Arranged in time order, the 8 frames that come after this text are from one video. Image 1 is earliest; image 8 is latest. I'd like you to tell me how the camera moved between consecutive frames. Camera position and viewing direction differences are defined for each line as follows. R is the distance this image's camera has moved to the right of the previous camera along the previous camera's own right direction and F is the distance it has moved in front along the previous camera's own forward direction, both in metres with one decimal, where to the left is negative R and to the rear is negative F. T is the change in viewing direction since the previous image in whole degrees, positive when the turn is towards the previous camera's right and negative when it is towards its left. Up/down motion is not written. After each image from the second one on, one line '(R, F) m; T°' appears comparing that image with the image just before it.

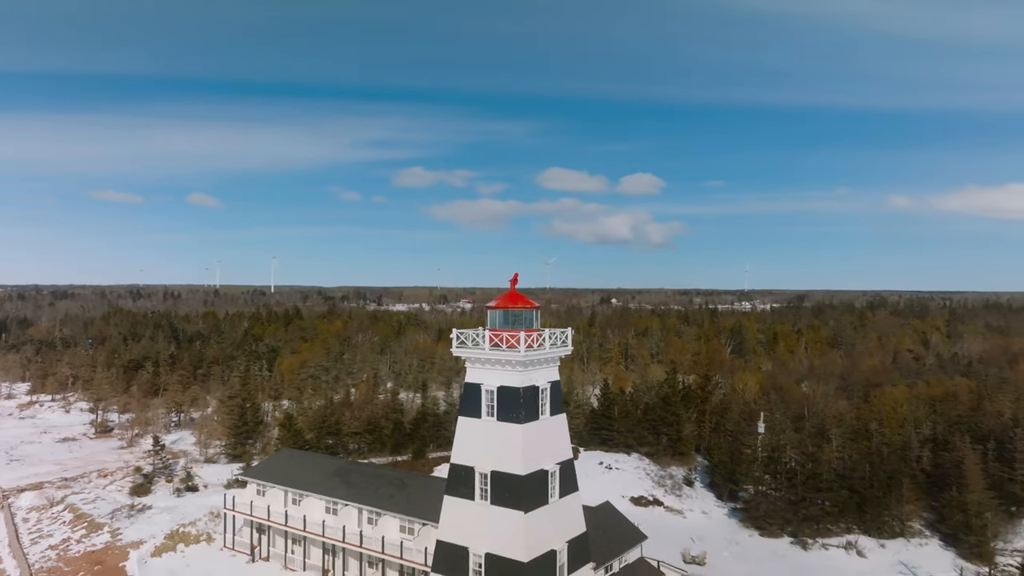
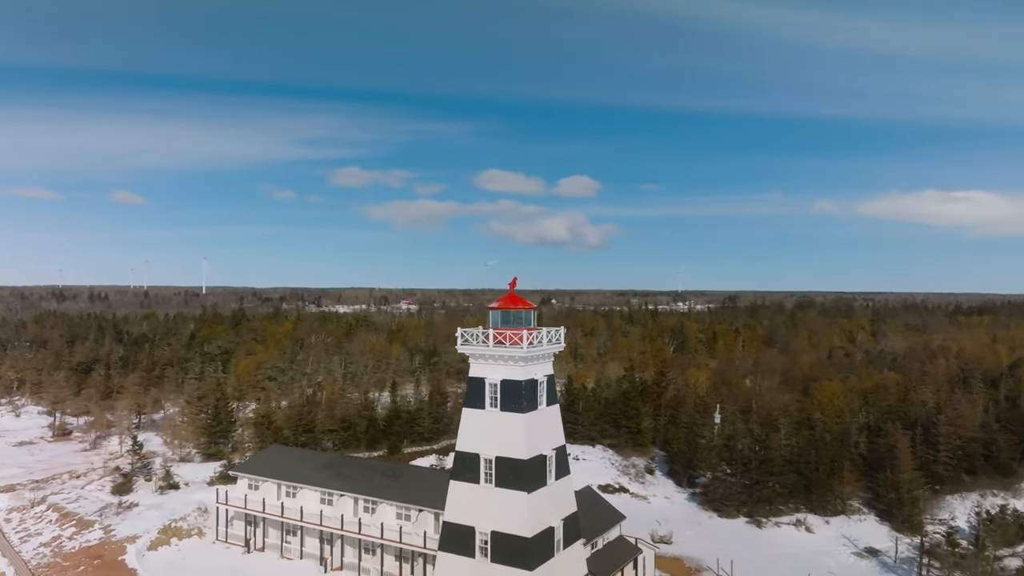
(-2.1, -2.2) m; +5°
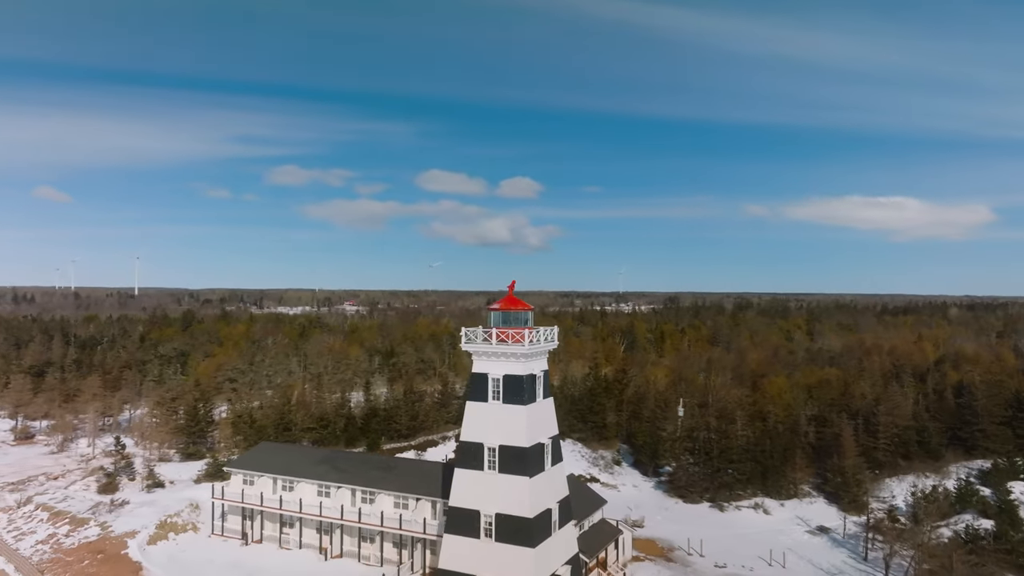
(-2.1, -2.2) m; +5°
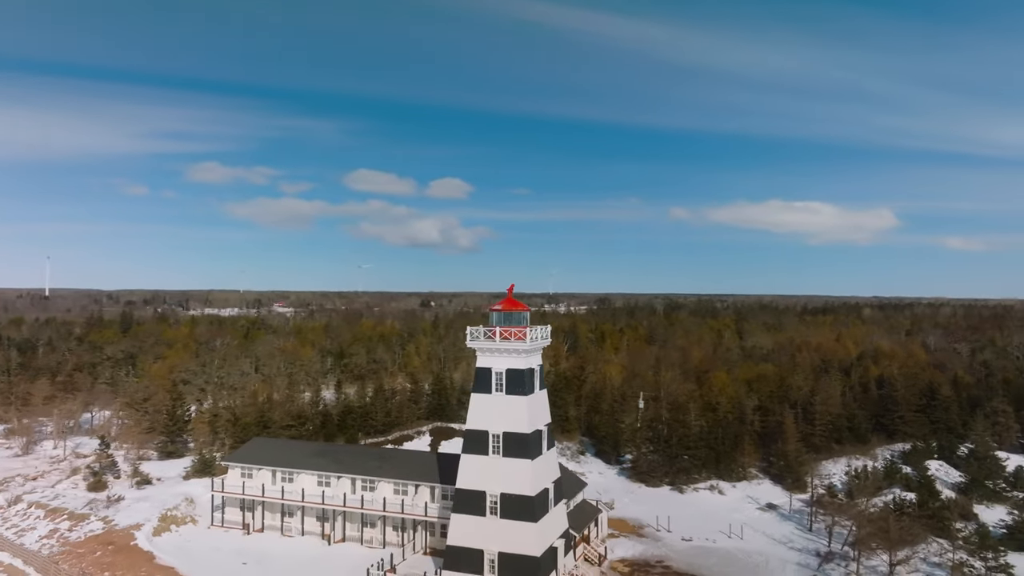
(-2.9, -2.9) m; +5°
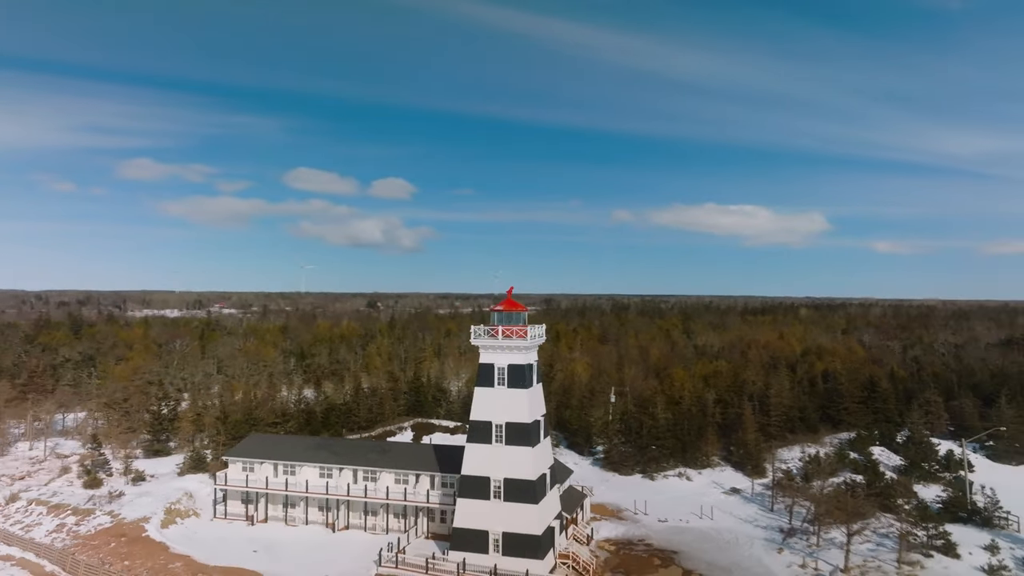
(-2.5, -2.6) m; +4°
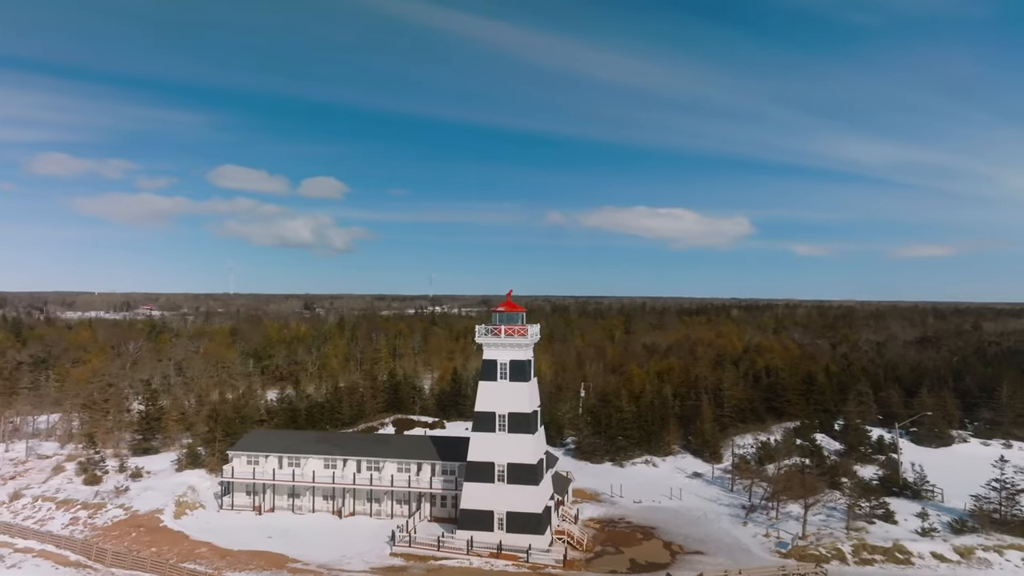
(-3.3, -3.2) m; +5°
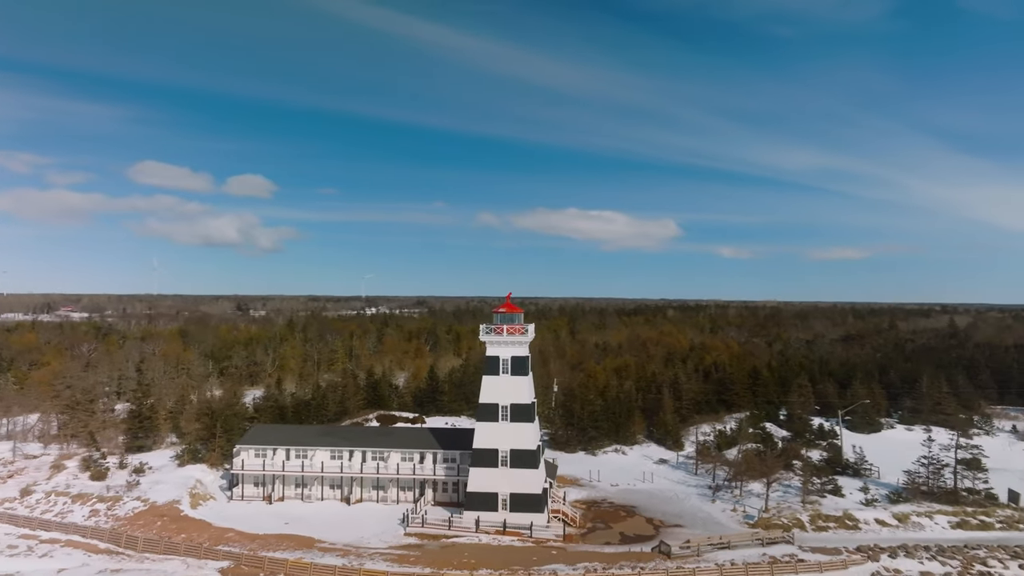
(-3.6, -3.6) m; +5°
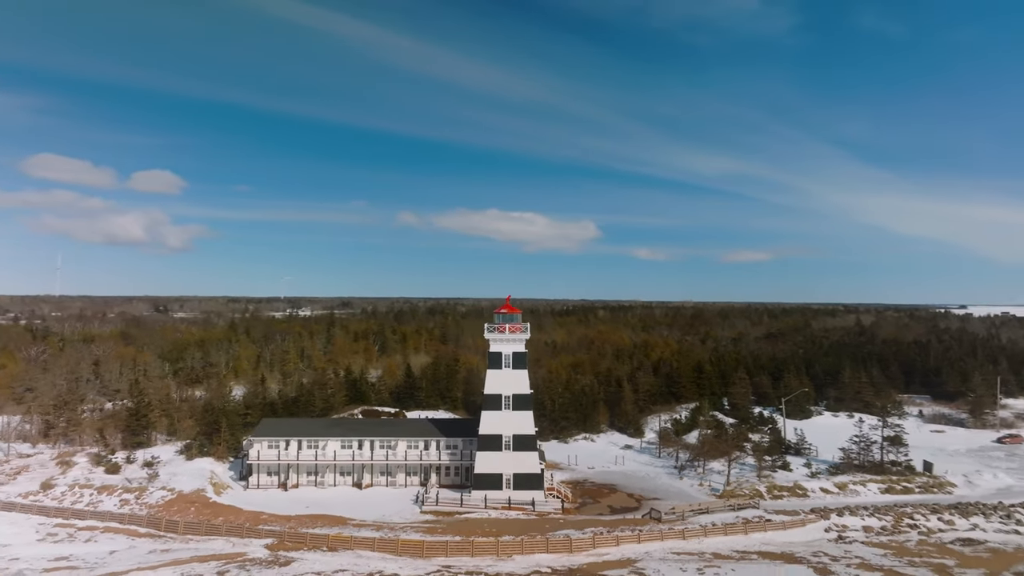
(-4.8, -4.6) m; +6°
